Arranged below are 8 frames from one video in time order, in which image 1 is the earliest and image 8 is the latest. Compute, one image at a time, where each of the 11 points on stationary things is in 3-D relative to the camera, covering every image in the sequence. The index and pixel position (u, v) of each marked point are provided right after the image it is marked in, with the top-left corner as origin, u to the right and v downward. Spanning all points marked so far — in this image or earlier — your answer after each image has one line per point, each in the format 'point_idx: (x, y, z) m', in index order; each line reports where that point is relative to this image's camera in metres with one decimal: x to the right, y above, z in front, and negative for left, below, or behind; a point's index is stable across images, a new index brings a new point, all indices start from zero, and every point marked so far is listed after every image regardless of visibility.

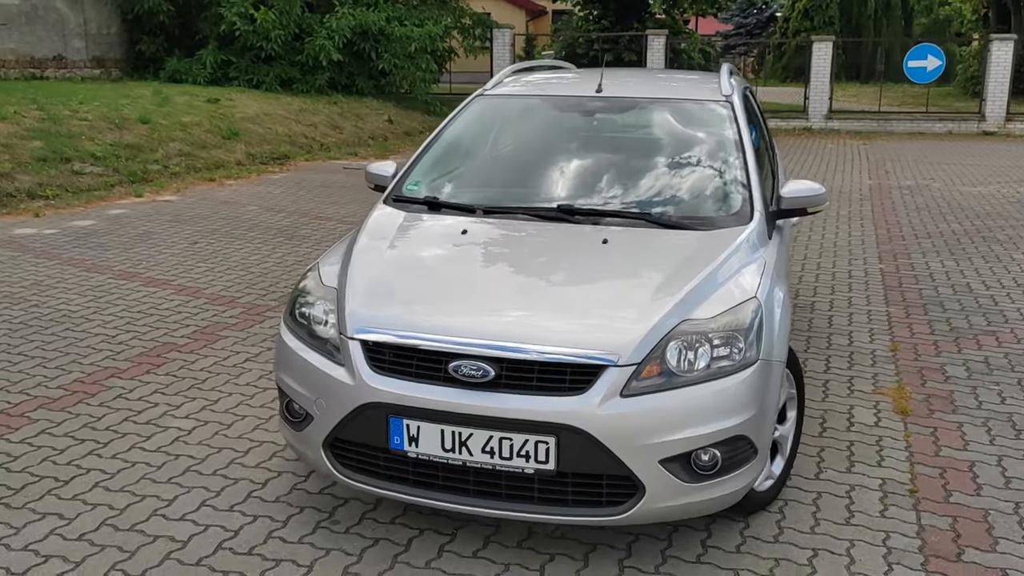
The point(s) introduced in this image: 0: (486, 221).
0: (-0.1, +0.3, +3.6) m
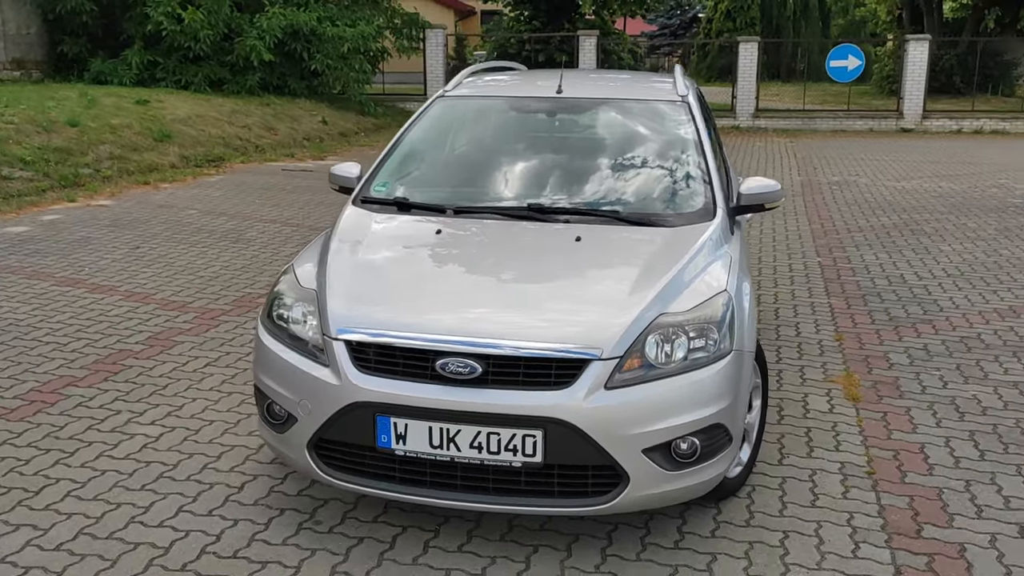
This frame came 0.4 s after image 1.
0: (-0.2, +0.3, +3.7) m
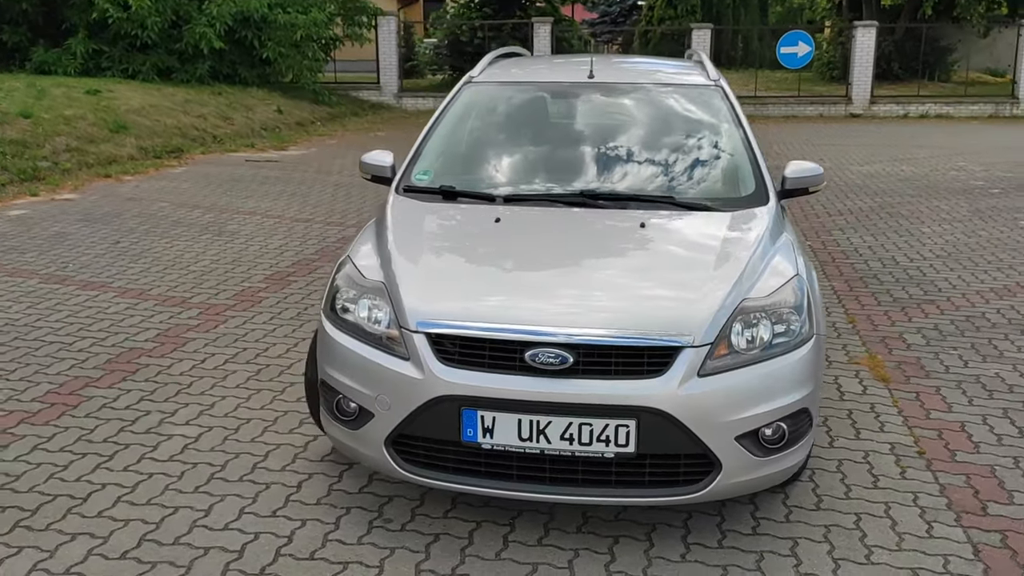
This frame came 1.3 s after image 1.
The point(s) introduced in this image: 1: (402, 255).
0: (0.0, +0.3, +3.6) m
1: (-0.3, +0.1, +3.2) m
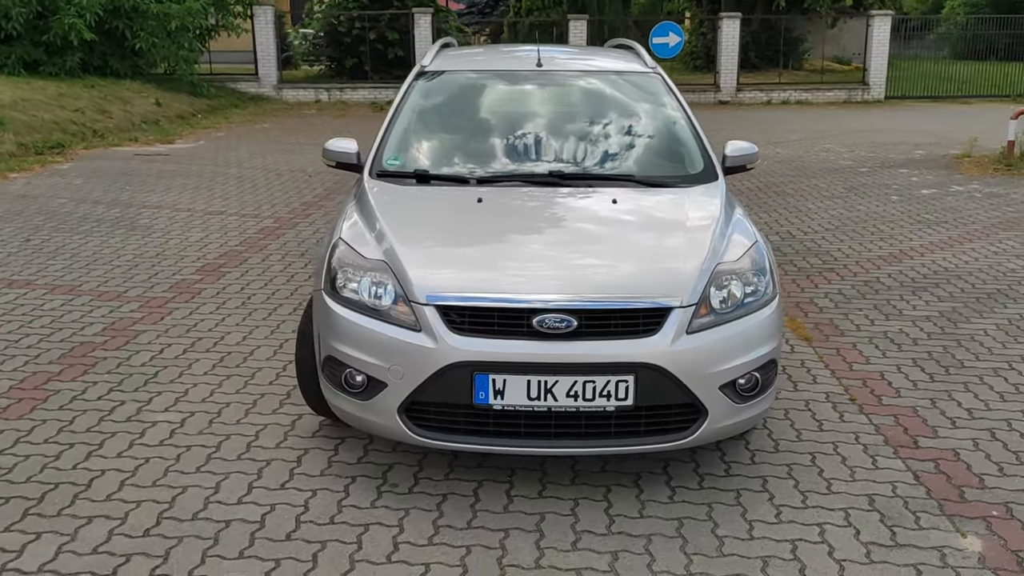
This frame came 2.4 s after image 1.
0: (-0.1, +0.4, +3.9) m
1: (-0.4, +0.2, +3.4) m
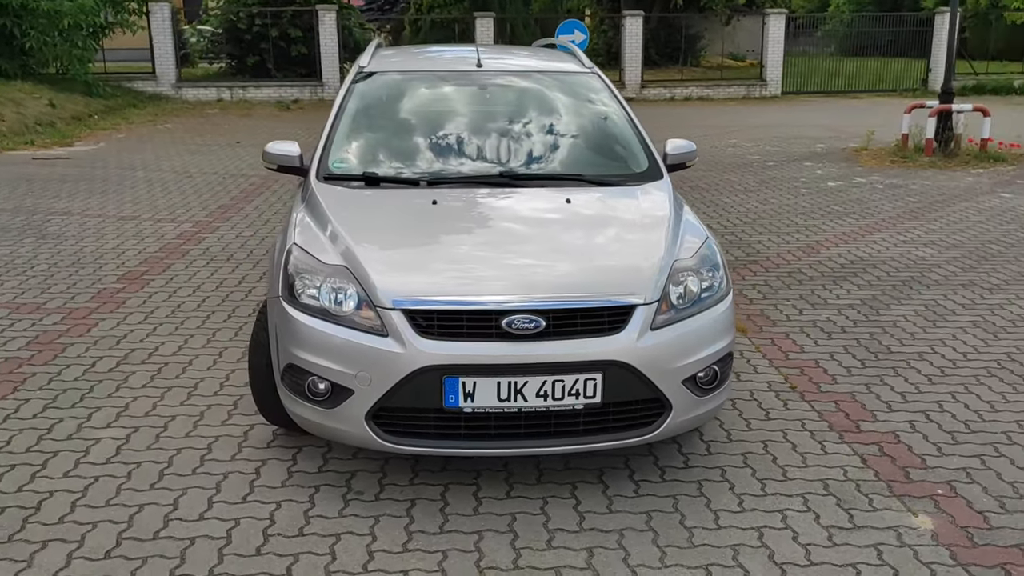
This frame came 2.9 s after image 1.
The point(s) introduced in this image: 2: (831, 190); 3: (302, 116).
0: (-0.3, +0.4, +3.8) m
1: (-0.5, +0.2, +3.4) m
2: (+3.2, +1.0, +9.8) m
3: (-3.8, +3.2, +17.6) m
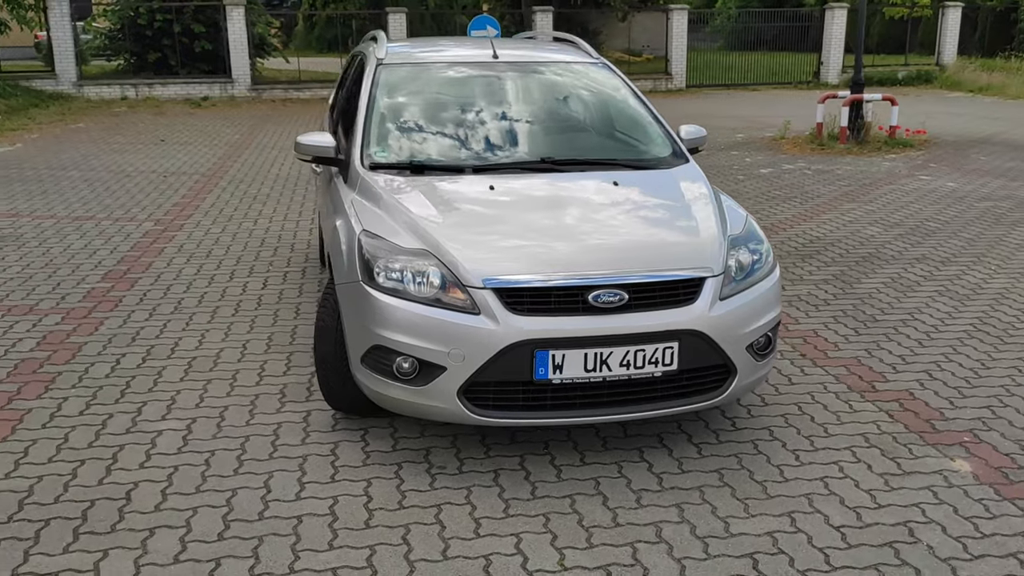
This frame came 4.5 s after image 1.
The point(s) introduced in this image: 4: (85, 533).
0: (-0.1, +0.5, +4.0) m
1: (-0.3, +0.2, +3.5) m
2: (+2.7, +1.2, +10.3) m
3: (-5.3, +3.1, +17.2) m
4: (-1.3, -0.8, +3.0) m
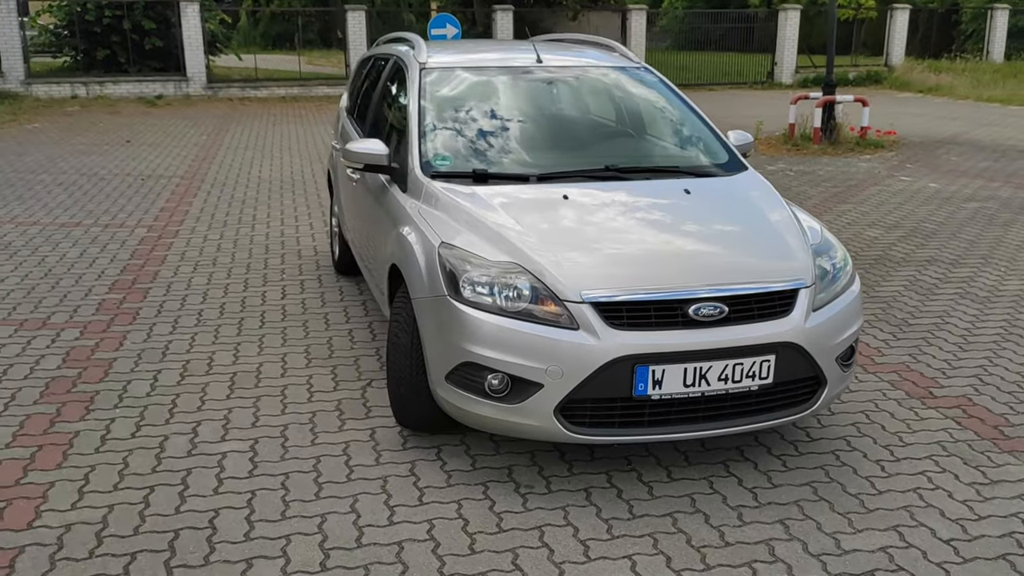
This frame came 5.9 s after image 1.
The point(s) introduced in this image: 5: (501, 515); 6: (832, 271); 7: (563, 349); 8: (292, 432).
0: (+0.2, +0.4, +3.9) m
1: (0.0, +0.2, +3.4) m
2: (+2.6, +1.2, +10.3) m
3: (-5.9, +3.1, +16.8) m
4: (-1.0, -0.8, +2.8) m
5: (0.0, -0.7, +3.1) m
6: (+1.2, +0.1, +3.6) m
7: (+0.2, -0.2, +3.1) m
8: (-0.9, -0.6, +3.7) m
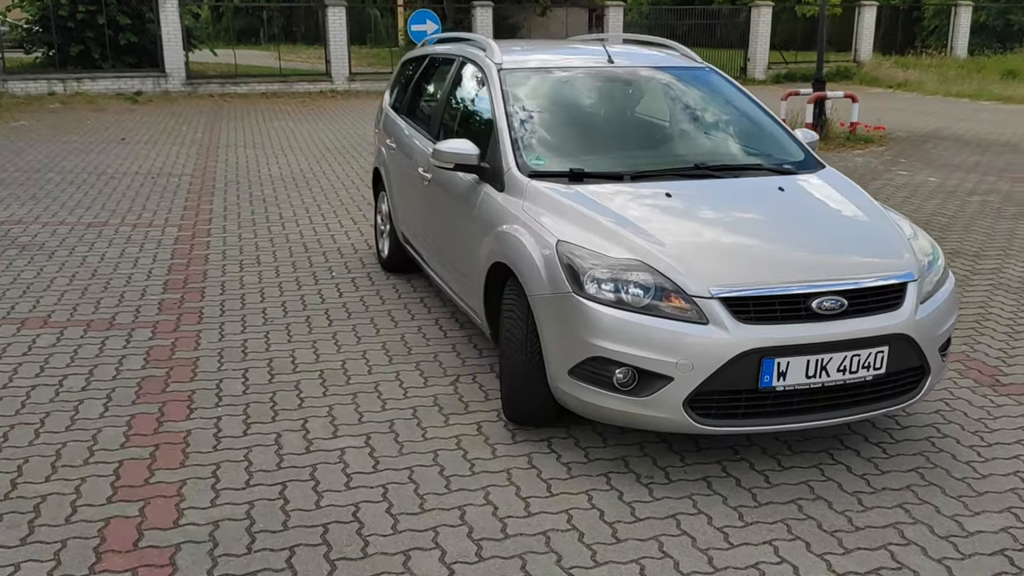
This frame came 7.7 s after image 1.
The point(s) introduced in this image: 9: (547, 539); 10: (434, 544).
0: (+0.6, +0.4, +4.0) m
1: (+0.4, +0.2, +3.5) m
2: (+2.7, +1.3, +10.5) m
3: (-6.1, +3.1, +16.6) m
4: (-0.5, -0.8, +2.9) m
5: (+0.4, -0.7, +3.2) m
6: (+1.6, +0.1, +3.7) m
7: (+0.6, -0.2, +3.2) m
8: (-0.4, -0.6, +3.8) m
9: (+0.1, -0.8, +3.0) m
10: (-0.2, -0.8, +3.0) m
